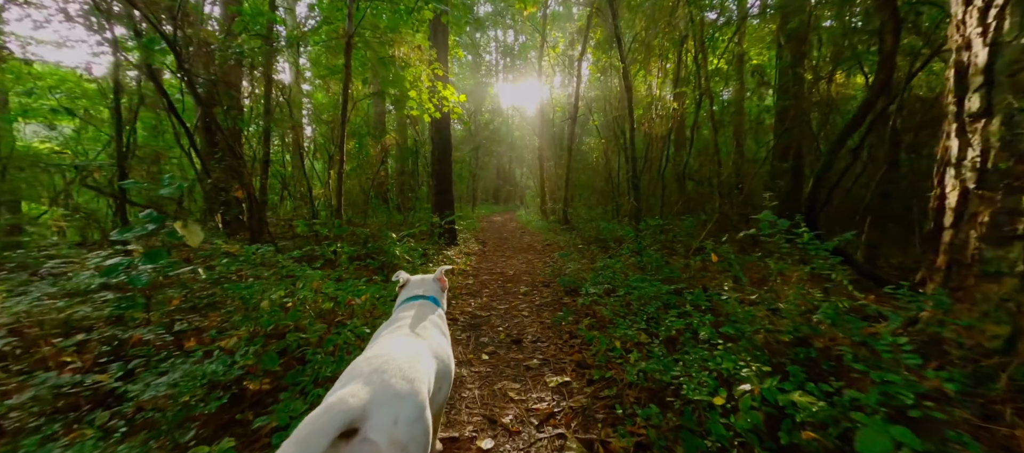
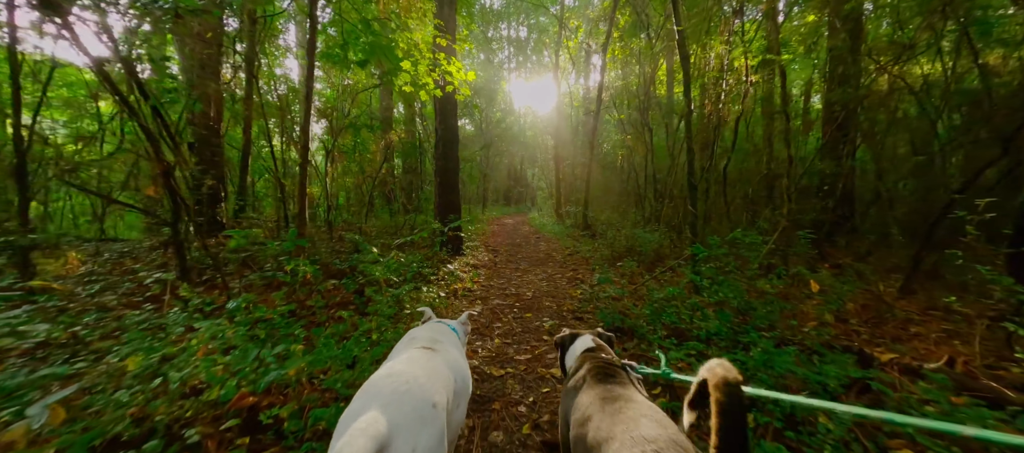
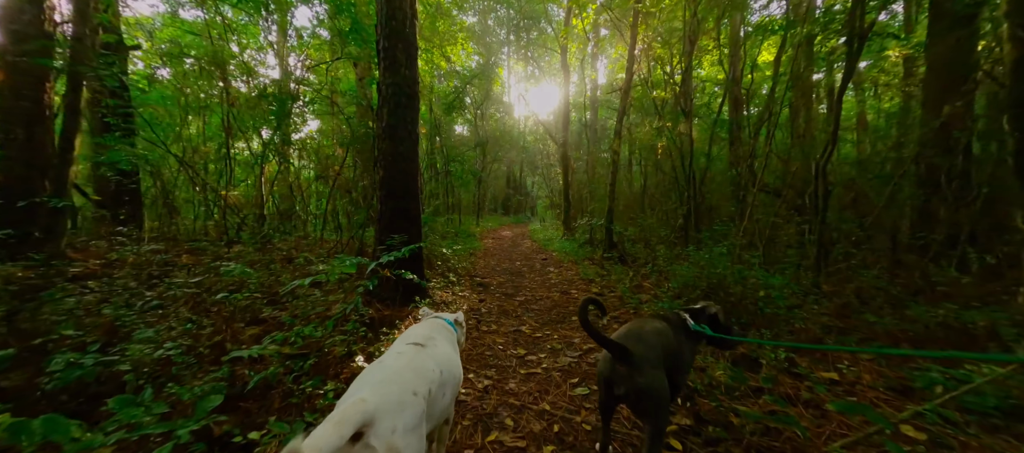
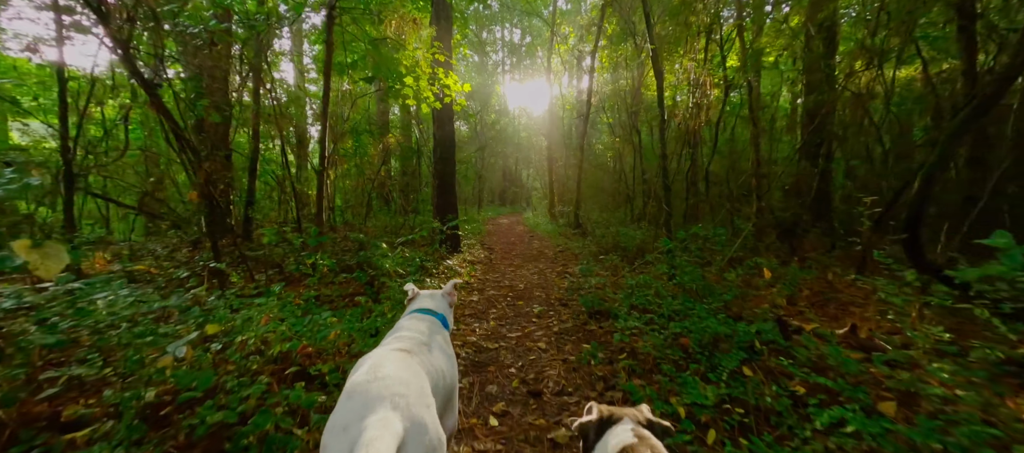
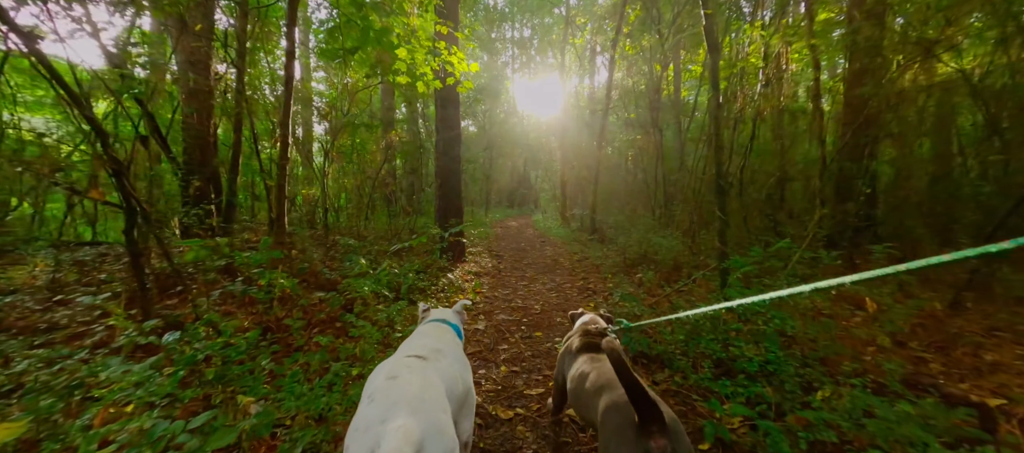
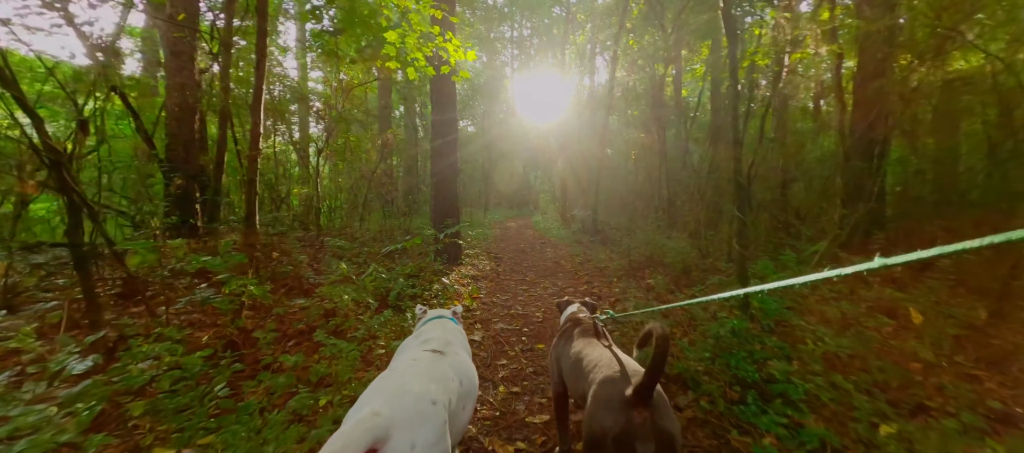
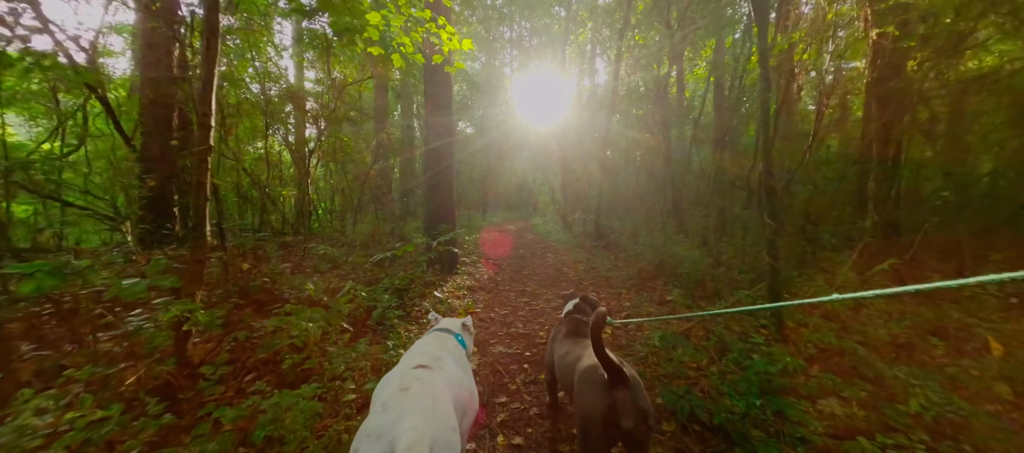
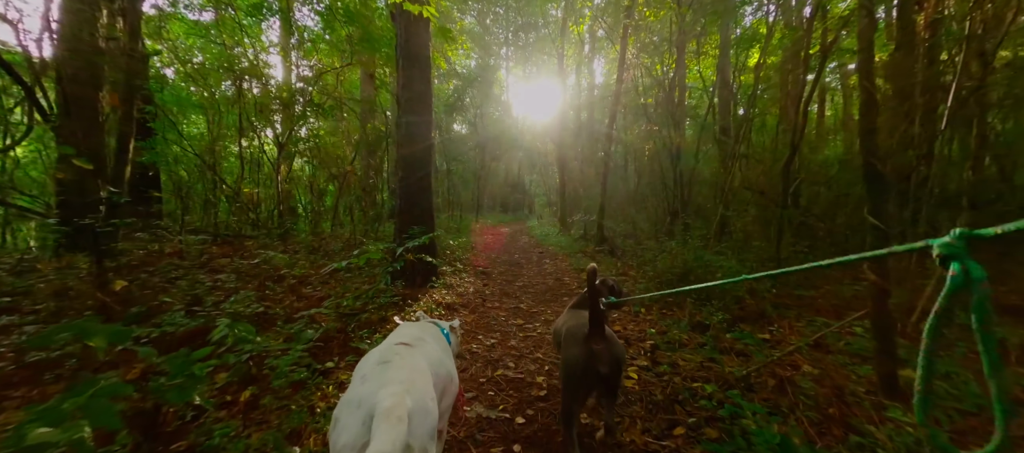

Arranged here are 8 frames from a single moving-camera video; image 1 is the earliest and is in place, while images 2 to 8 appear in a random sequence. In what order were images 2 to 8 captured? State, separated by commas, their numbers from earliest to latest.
4, 2, 5, 6, 7, 8, 3
